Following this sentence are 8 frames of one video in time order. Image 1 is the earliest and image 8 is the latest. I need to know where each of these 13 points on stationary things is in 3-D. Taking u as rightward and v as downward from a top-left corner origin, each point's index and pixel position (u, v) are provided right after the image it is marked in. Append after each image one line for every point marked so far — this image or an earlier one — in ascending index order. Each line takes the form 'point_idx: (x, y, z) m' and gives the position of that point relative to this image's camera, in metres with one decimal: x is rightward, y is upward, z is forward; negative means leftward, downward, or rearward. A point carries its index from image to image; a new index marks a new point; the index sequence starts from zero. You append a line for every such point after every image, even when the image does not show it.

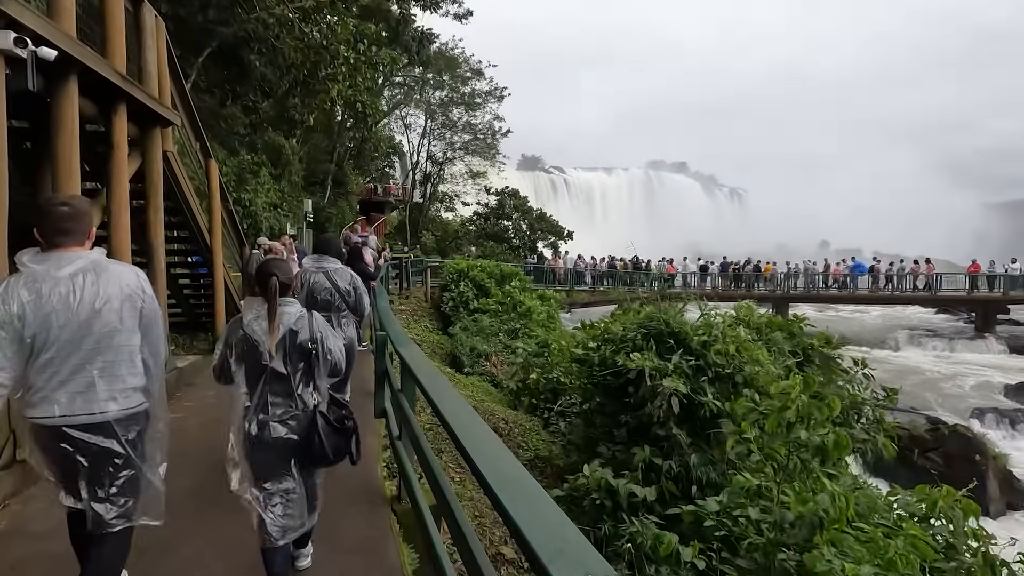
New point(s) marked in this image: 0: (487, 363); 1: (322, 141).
0: (-0.4, -1.3, +9.2) m
1: (-6.7, +5.1, +18.9) m
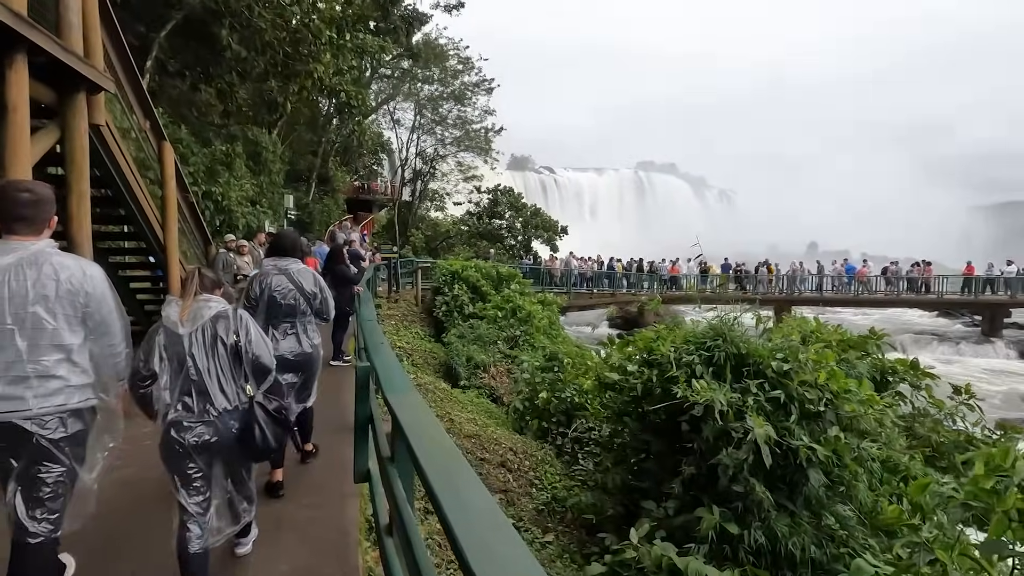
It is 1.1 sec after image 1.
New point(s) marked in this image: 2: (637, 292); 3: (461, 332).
0: (-0.4, -1.3, +8.3) m
1: (-6.8, +5.1, +17.9) m
2: (+4.6, -0.1, +19.9) m
3: (-0.9, -0.8, +9.5) m
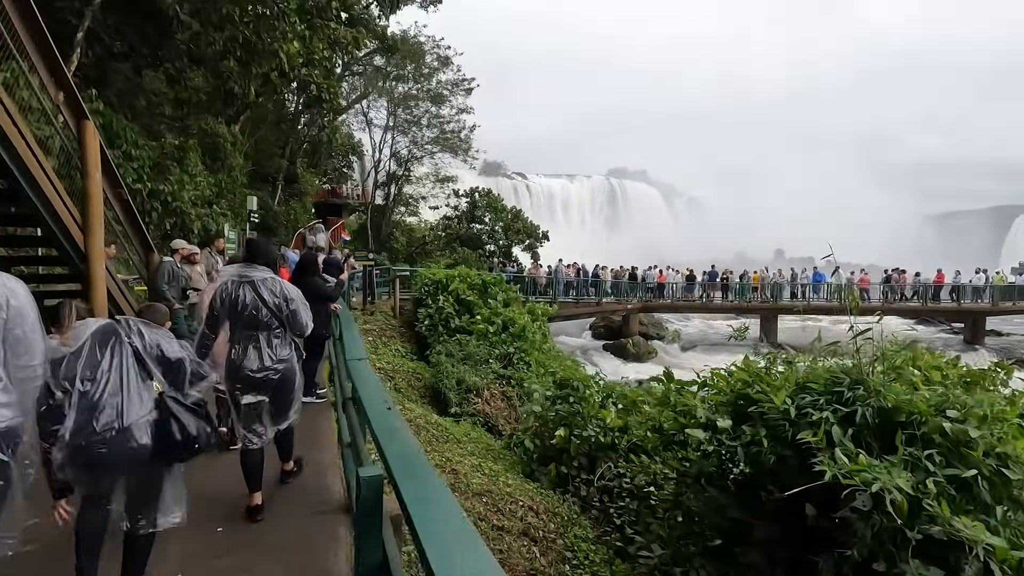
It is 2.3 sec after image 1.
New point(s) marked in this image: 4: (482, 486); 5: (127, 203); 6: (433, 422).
0: (-0.5, -1.5, +7.3) m
1: (-7.4, +4.8, +16.6) m
2: (+3.9, -0.4, +19.2) m
3: (-1.0, -1.0, +8.4) m
4: (-0.2, -1.5, +4.1) m
5: (-3.8, +0.8, +5.3) m
6: (-0.9, -1.5, +6.0) m
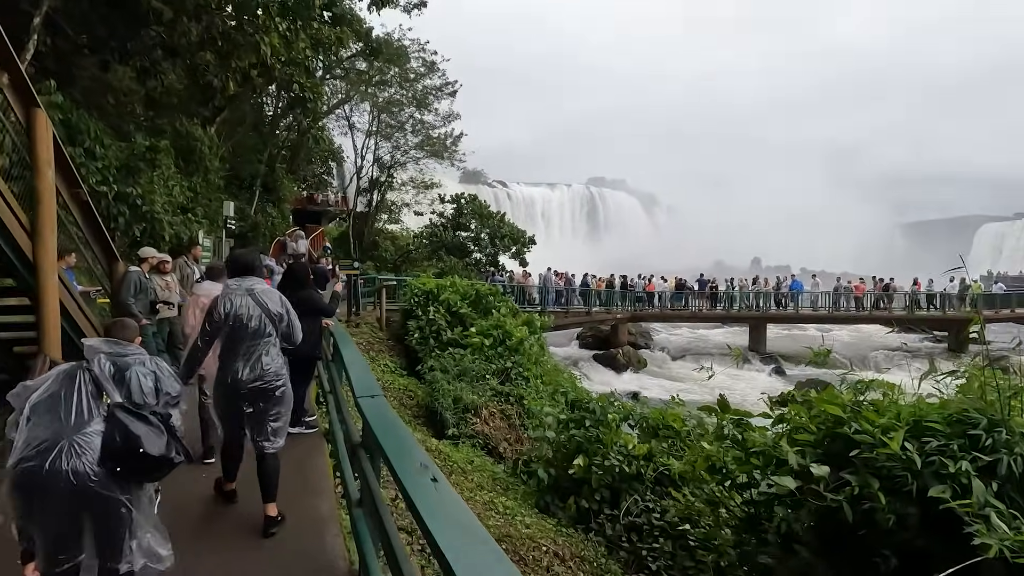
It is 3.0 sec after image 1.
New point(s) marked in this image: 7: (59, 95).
0: (-0.5, -1.7, +6.8) m
1: (-7.7, +4.5, +15.9) m
2: (+3.5, -0.8, +18.9) m
3: (-1.0, -1.1, +7.9) m
4: (-0.1, -1.6, +3.6) m
5: (-3.7, +0.7, +4.7) m
6: (-0.8, -1.6, +5.5) m
7: (-5.5, +2.3, +6.5) m
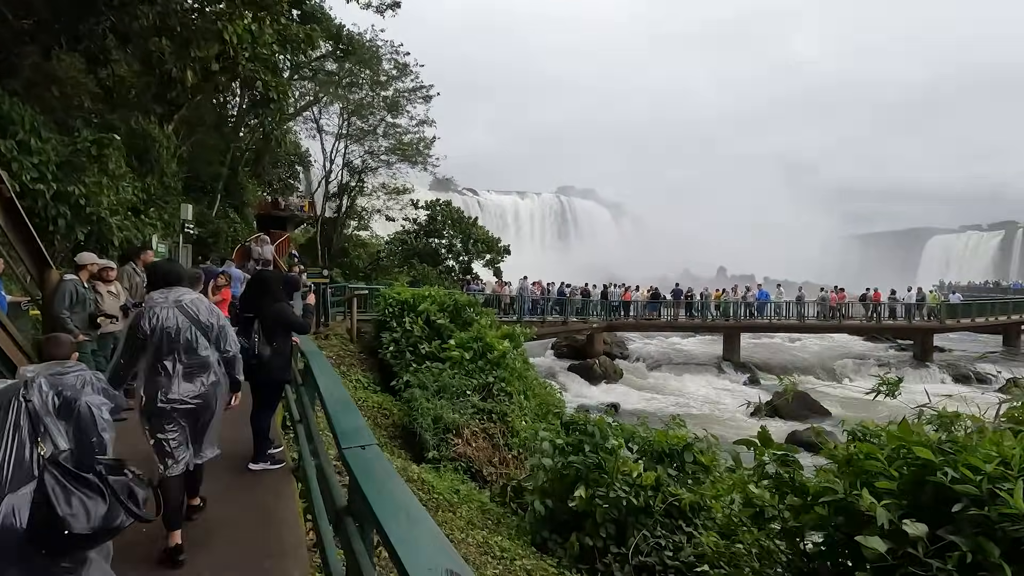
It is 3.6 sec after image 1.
0: (-0.6, -1.8, +6.3) m
1: (-8.4, +4.2, +15.1) m
2: (+2.6, -1.1, +18.6) m
3: (-1.3, -1.3, +7.4) m
4: (-0.1, -1.7, +3.2) m
5: (-3.7, +0.6, +4.0) m
6: (-0.9, -1.7, +5.0) m
7: (-5.6, +2.2, +5.8) m
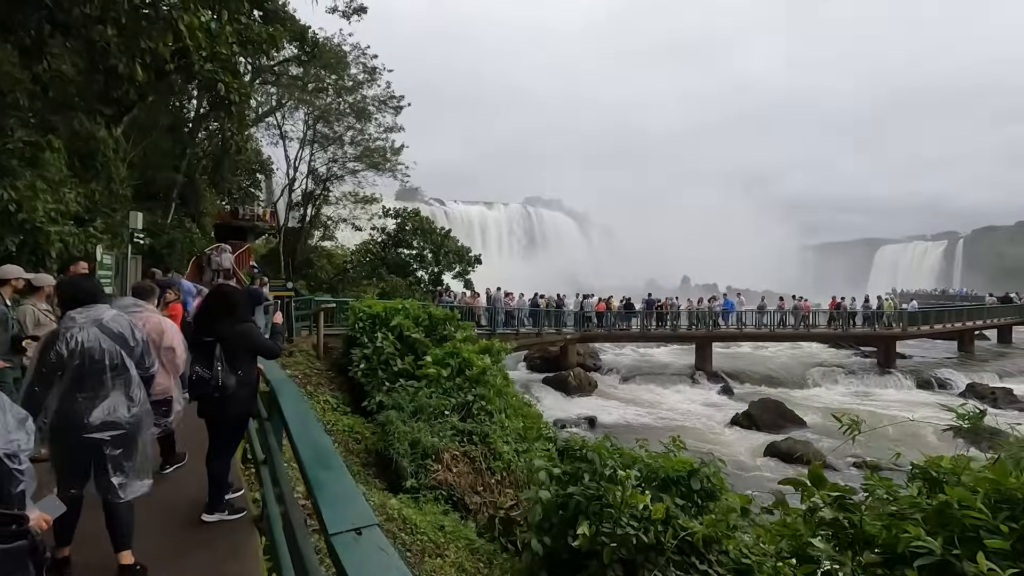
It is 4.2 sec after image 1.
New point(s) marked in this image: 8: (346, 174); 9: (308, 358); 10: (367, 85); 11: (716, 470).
0: (-0.8, -1.9, +5.8) m
1: (-9.2, +3.9, +14.2) m
2: (+1.7, -1.4, +18.3) m
3: (-1.5, -1.5, +6.9) m
4: (-0.1, -1.8, +2.7) m
5: (-3.8, +0.5, +3.4) m
6: (-1.0, -1.8, +4.5) m
7: (-5.8, +2.1, +5.1) m
8: (-6.1, +4.2, +19.8) m
9: (-3.3, -1.1, +8.8) m
10: (-5.1, +7.1, +18.8) m
11: (+1.6, -1.4, +4.2) m
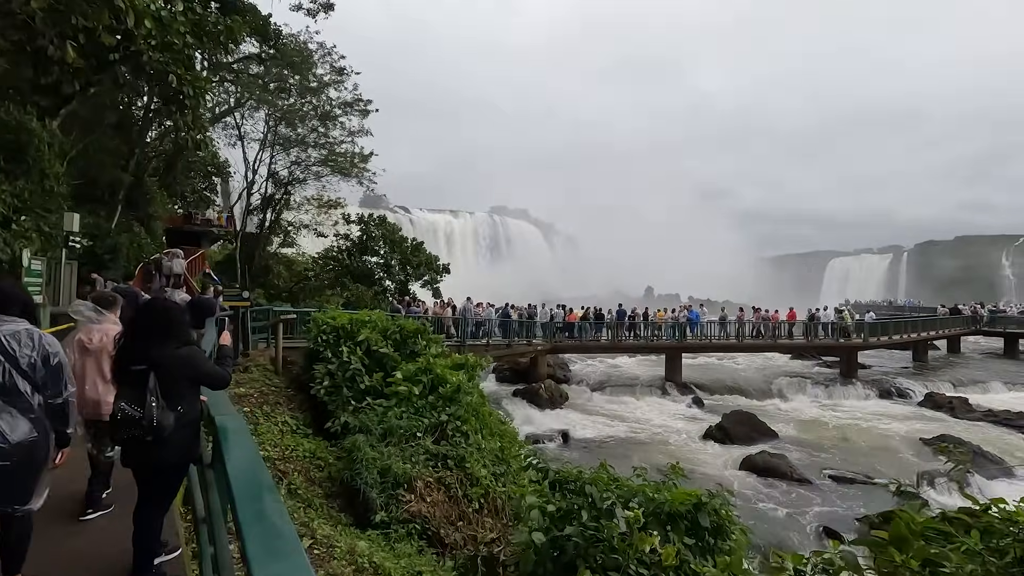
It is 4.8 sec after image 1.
0: (-1.0, -2.0, +5.3) m
1: (-9.9, +3.7, +13.2) m
2: (+0.7, -1.8, +17.9) m
3: (-1.8, -1.6, +6.3) m
4: (-0.1, -1.8, +2.2) m
5: (-3.8, +0.4, +2.7) m
6: (-1.1, -1.9, +3.9) m
7: (-5.9, +2.0, +4.3) m
8: (-7.2, +3.9, +19.0) m
9: (-3.7, -1.3, +8.1) m
10: (-6.1, +6.8, +18.1) m
11: (+1.5, -1.5, +3.8) m
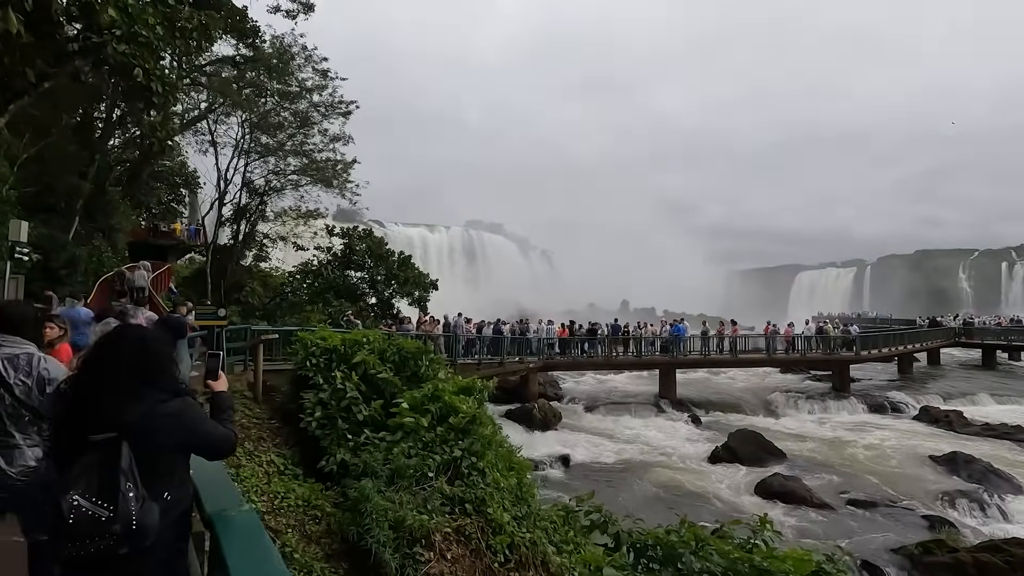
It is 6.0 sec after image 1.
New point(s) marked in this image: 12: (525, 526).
0: (-0.7, -2.2, +4.4) m
1: (-9.9, +3.3, +12.1) m
2: (+0.4, -2.2, +17.1) m
3: (-1.5, -1.8, +5.4) m
4: (+0.4, -1.9, +1.4) m
5: (-3.3, +0.4, +1.8) m
6: (-0.7, -2.0, +3.0) m
7: (-5.5, +1.9, +3.3) m
8: (-7.5, +3.3, +18.0) m
9: (-3.5, -1.5, +7.1) m
10: (-6.4, +6.3, +17.2) m
11: (+1.9, -1.6, +3.1) m
12: (+0.1, -2.5, +5.6) m
